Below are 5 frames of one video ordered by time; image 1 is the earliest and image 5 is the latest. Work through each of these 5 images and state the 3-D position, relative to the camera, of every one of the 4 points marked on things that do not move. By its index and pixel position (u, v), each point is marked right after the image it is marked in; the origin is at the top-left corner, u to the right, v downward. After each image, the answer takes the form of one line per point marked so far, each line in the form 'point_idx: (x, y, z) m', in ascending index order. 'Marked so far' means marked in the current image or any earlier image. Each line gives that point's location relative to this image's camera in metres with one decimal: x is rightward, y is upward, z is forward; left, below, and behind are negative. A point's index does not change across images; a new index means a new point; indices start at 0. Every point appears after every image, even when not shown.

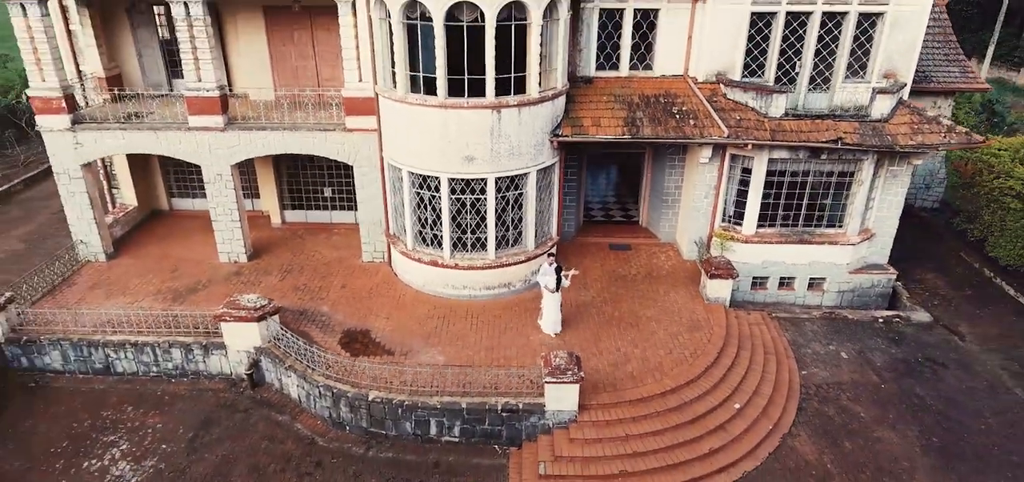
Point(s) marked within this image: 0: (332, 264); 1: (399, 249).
0: (-6.3, -0.8, +16.6) m
1: (-3.7, -0.2, +15.4) m
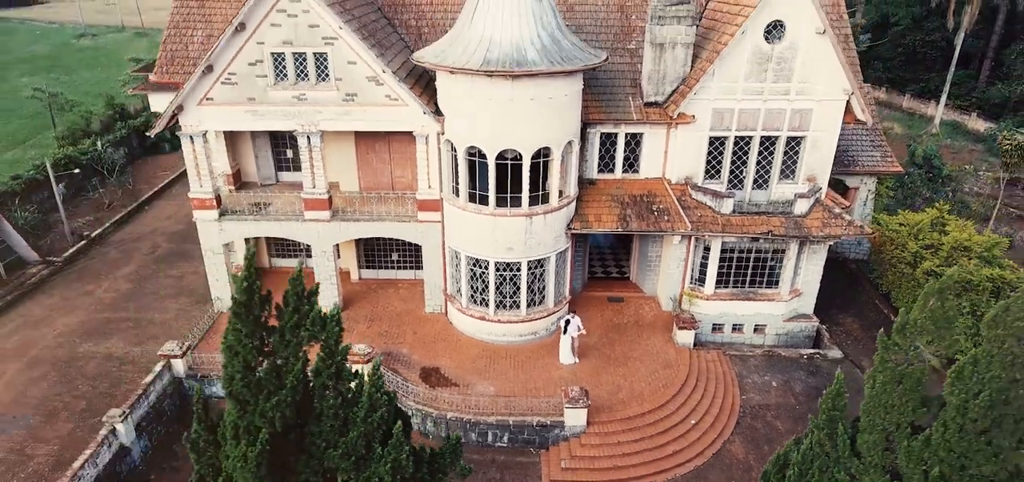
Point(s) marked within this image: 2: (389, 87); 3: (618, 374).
0: (-5.2, -3.4, +22.4) m
1: (-2.5, -2.9, +21.3) m
2: (-5.0, +6.2, +19.2) m
3: (+4.4, -5.5, +19.6) m
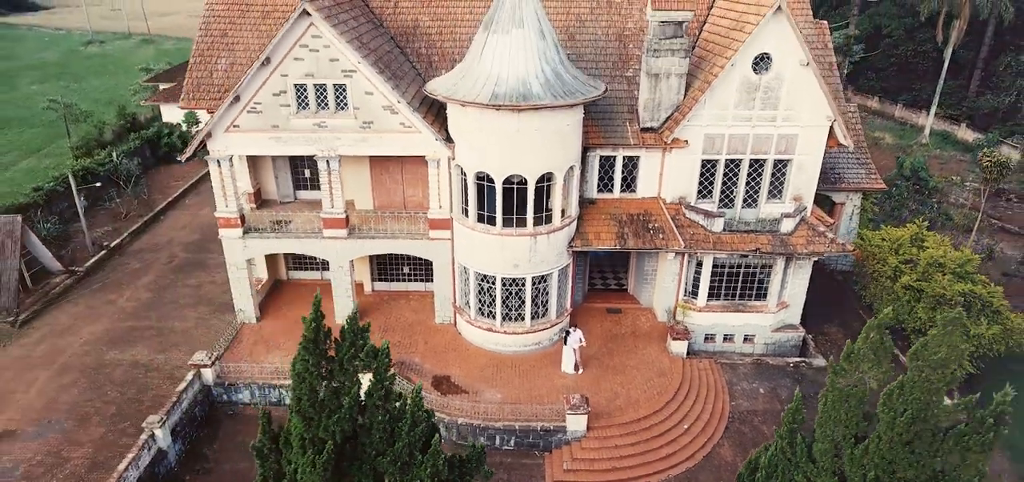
0: (-4.9, -4.2, +23.9) m
1: (-2.3, -3.6, +22.7) m
2: (-4.8, +5.5, +20.7) m
3: (+4.6, -6.2, +21.1) m
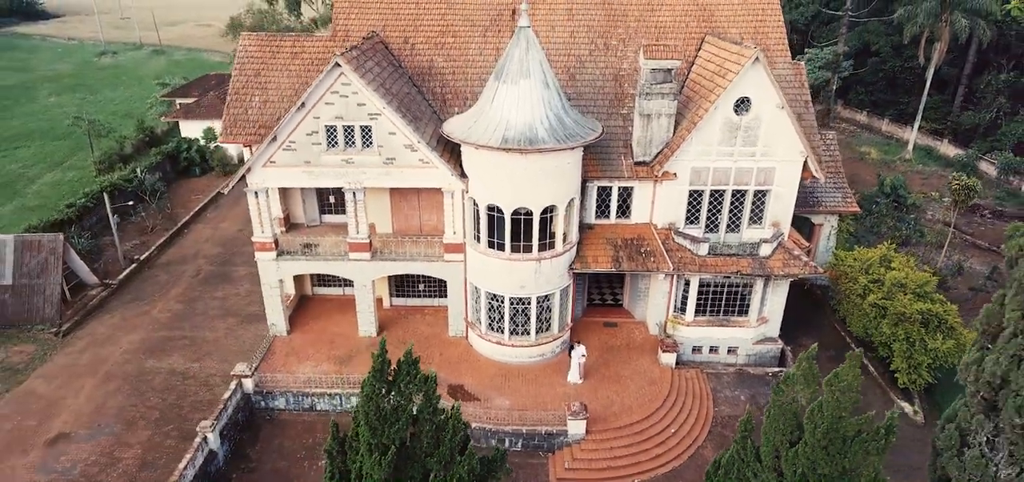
0: (-4.6, -5.4, +26.4) m
1: (-2.0, -4.8, +25.3) m
2: (-4.4, +4.3, +23.2) m
3: (+5.0, -7.4, +23.6) m
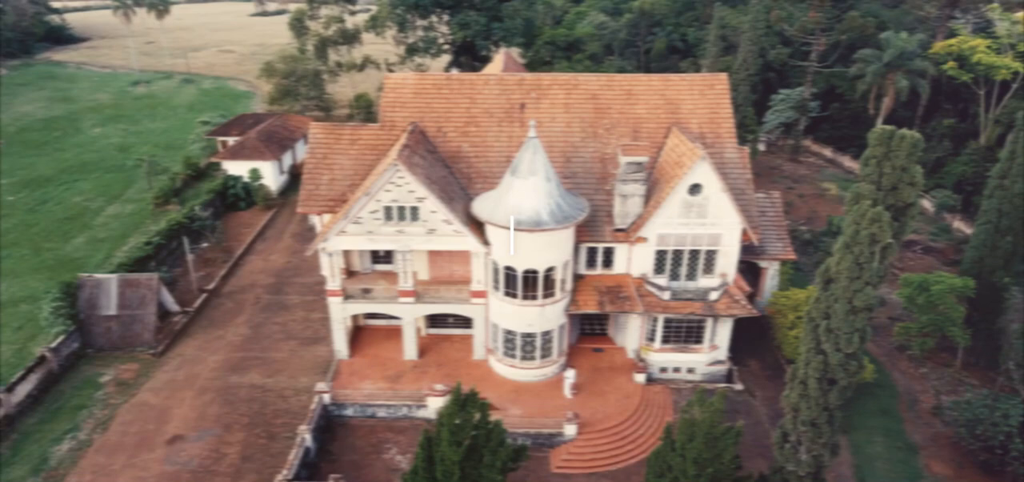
0: (-3.9, -8.6, +34.4) m
1: (-1.2, -8.1, +33.2) m
2: (-3.7, +1.0, +31.2) m
3: (+5.7, -10.7, +31.6) m
